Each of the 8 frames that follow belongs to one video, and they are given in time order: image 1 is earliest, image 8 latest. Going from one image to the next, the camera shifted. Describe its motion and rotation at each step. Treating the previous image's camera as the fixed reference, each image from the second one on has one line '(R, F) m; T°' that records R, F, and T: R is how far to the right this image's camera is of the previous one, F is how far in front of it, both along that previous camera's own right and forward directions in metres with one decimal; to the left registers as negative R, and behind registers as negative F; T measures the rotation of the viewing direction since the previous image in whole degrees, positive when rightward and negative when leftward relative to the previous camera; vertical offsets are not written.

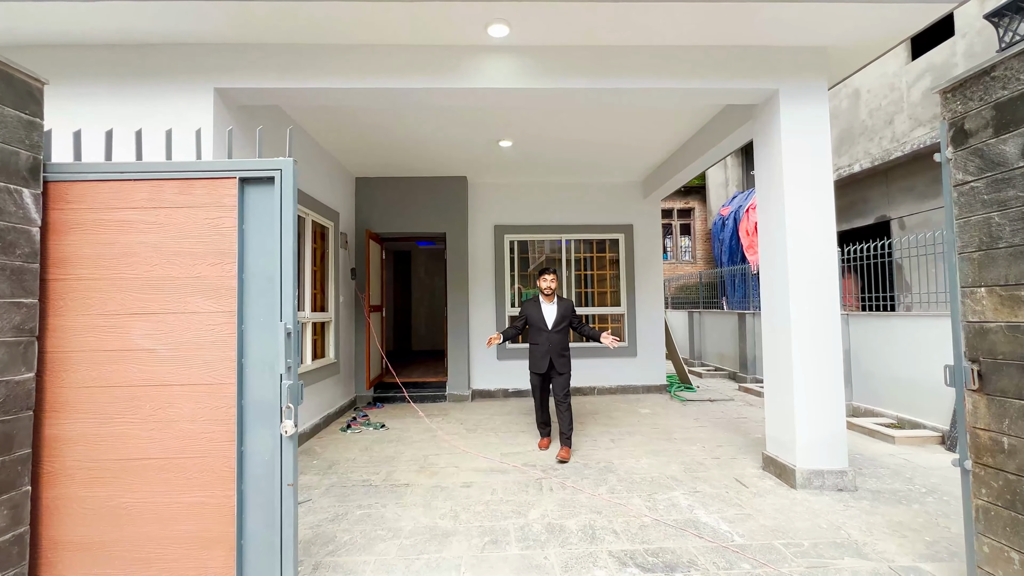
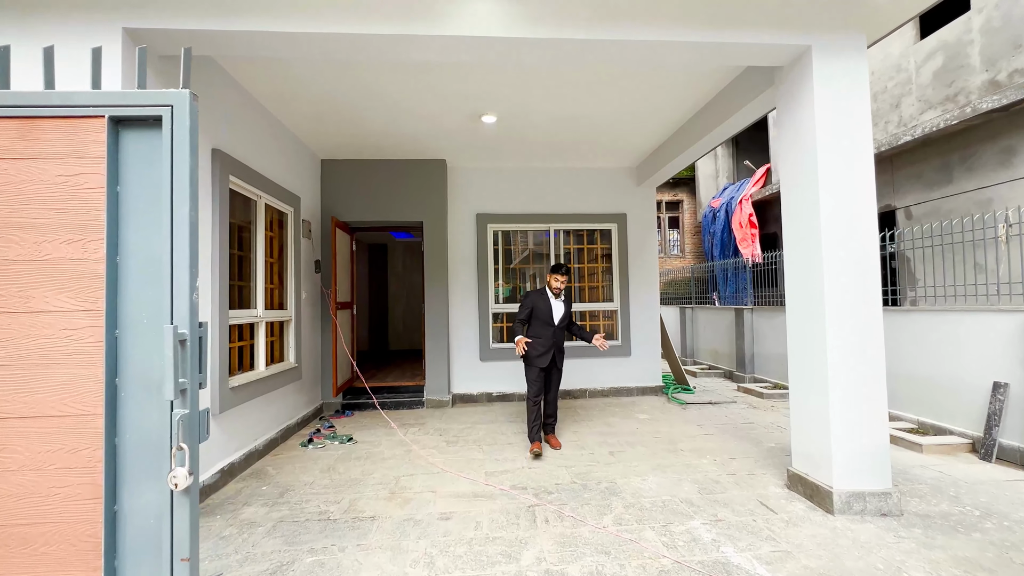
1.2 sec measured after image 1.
(0.0, +0.5) m; +2°
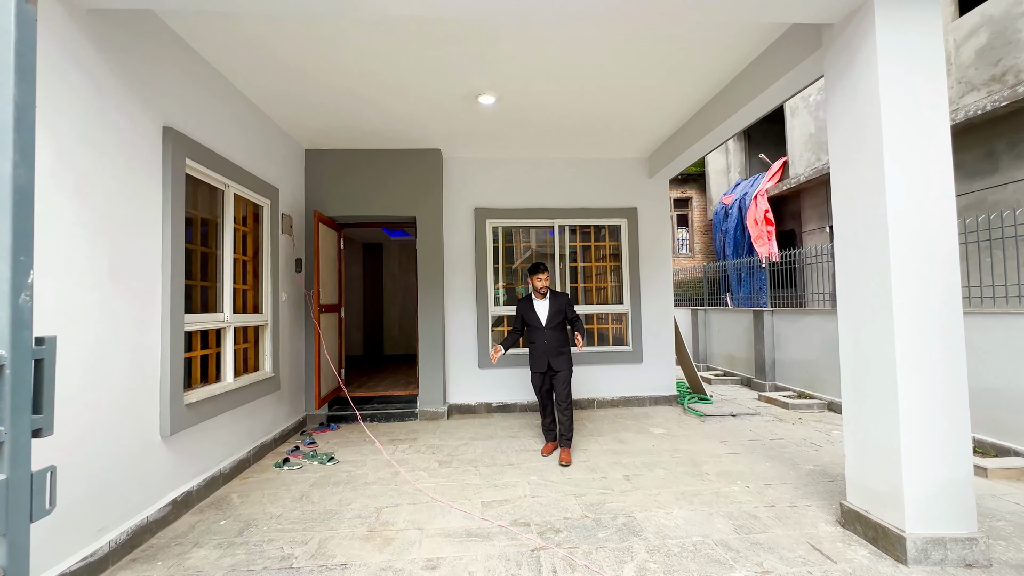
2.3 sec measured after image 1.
(0.0, +0.4) m; 0°
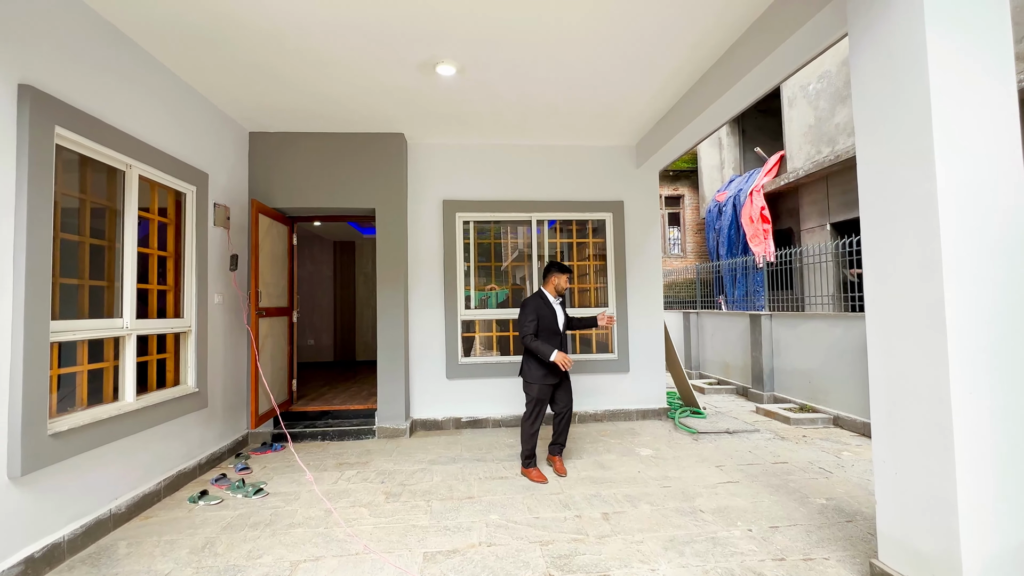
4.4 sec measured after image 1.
(+0.2, +0.5) m; +1°
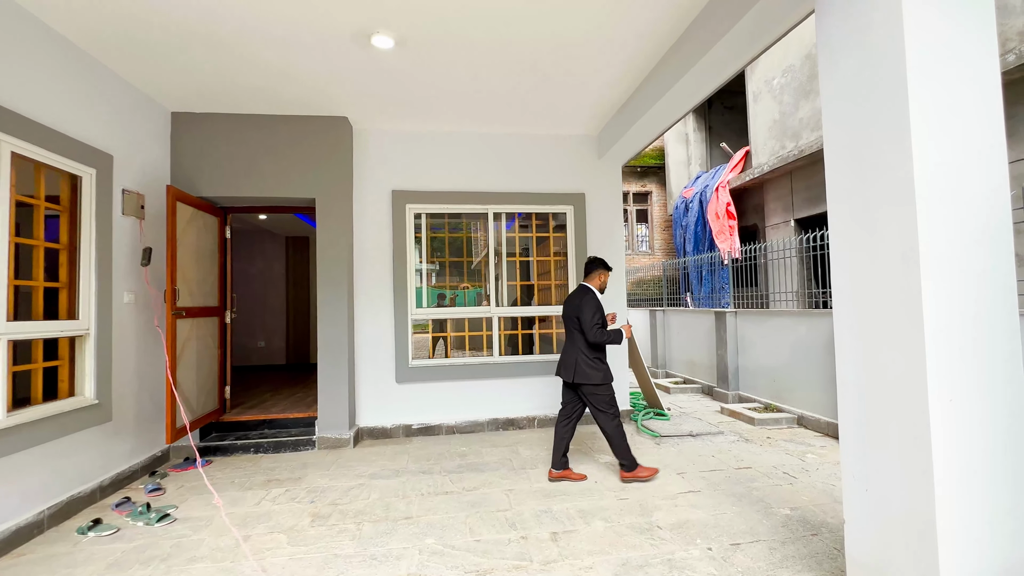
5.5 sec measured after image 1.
(+0.2, +0.3) m; +3°
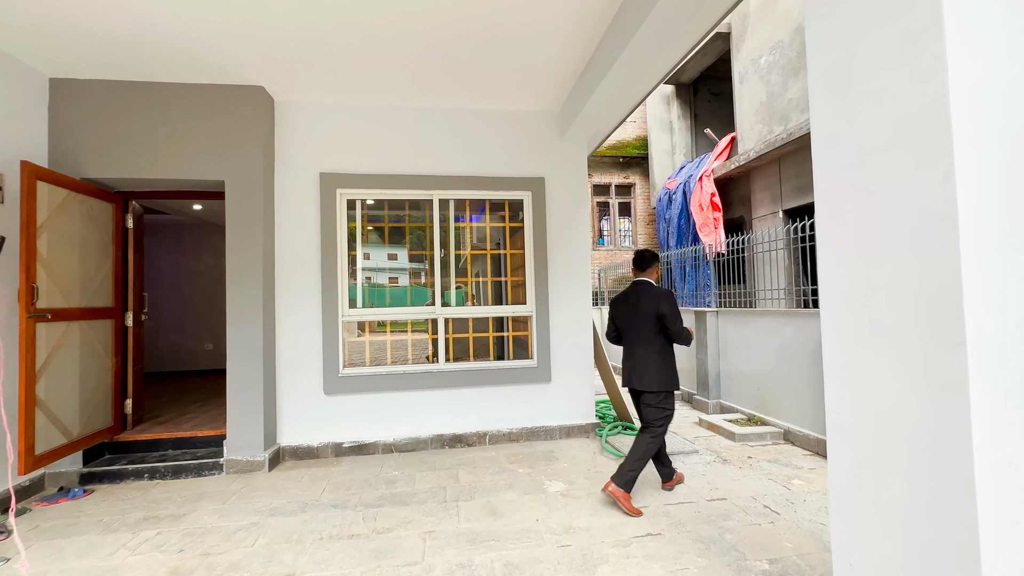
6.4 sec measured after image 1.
(+0.4, +0.5) m; +1°
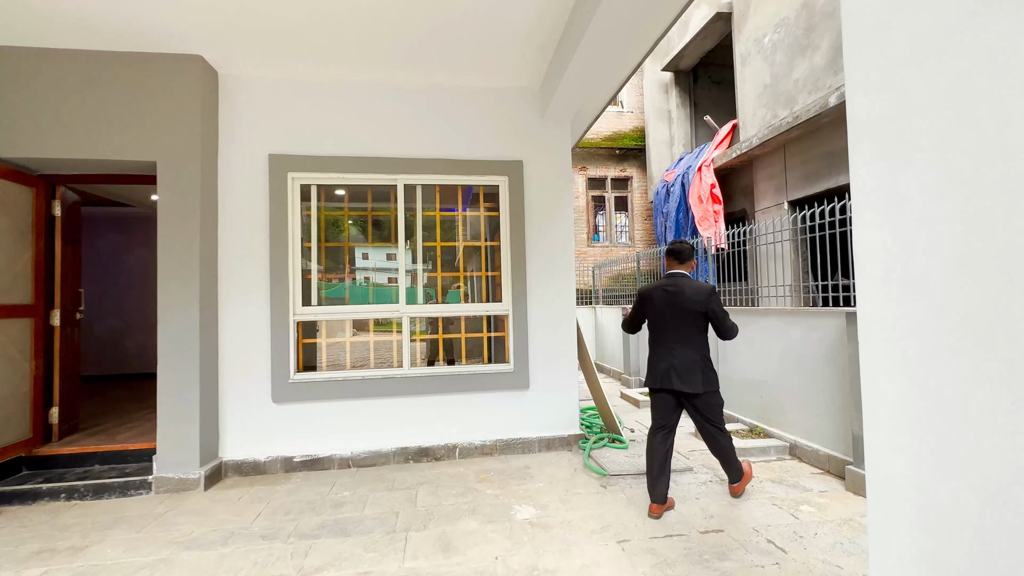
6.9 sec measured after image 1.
(+0.2, +0.4) m; 0°
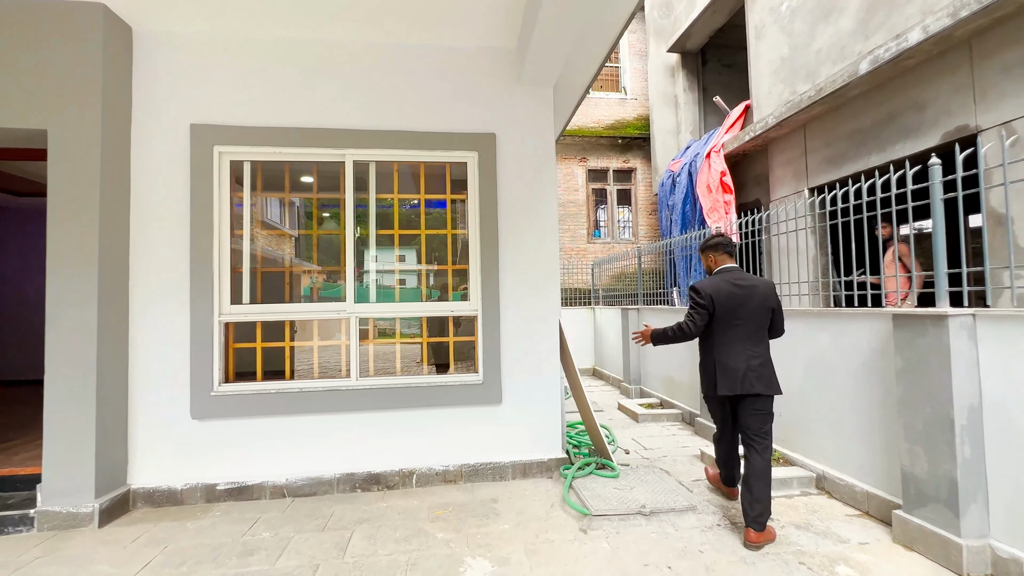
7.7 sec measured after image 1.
(+0.3, +0.6) m; -1°
